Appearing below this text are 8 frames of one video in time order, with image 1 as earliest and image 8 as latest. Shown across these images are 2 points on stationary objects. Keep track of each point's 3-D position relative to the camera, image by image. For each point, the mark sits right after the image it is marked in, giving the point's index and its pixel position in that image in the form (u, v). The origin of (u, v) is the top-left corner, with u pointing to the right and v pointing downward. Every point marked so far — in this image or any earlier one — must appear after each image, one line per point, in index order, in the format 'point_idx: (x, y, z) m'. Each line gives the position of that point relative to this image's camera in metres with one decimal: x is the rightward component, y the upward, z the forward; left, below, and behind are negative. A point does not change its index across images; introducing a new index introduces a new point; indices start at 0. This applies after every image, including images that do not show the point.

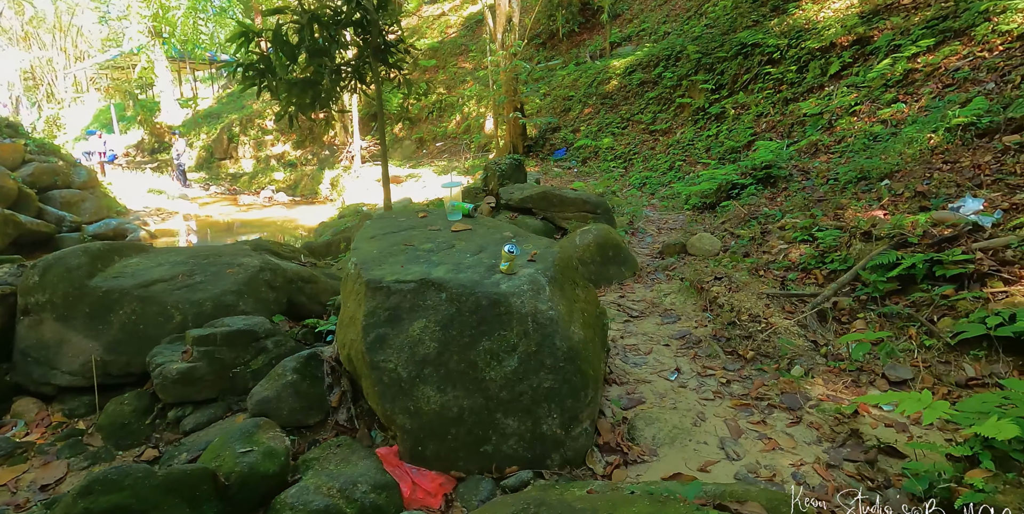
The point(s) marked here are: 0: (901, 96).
0: (+5.8, +2.4, +8.7) m
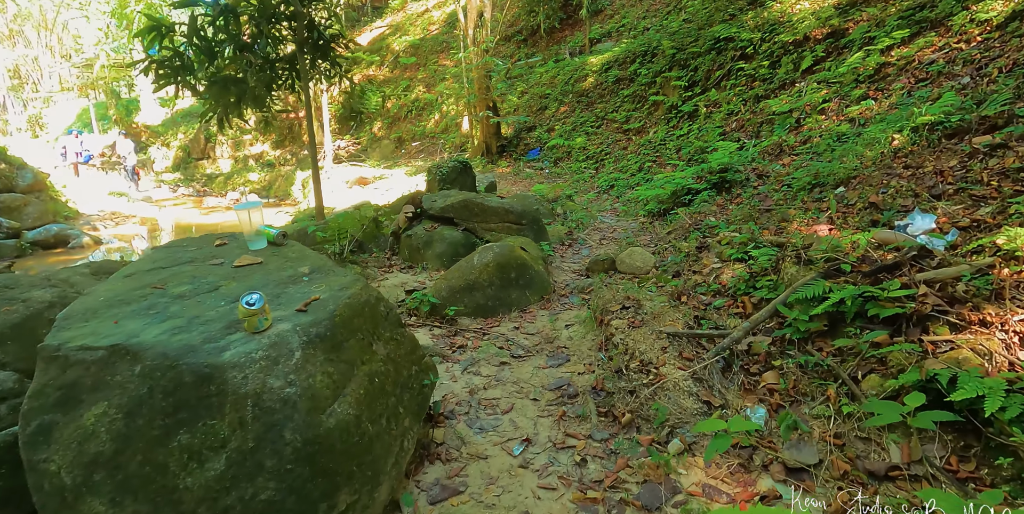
0: (+4.9, +2.2, +7.9) m
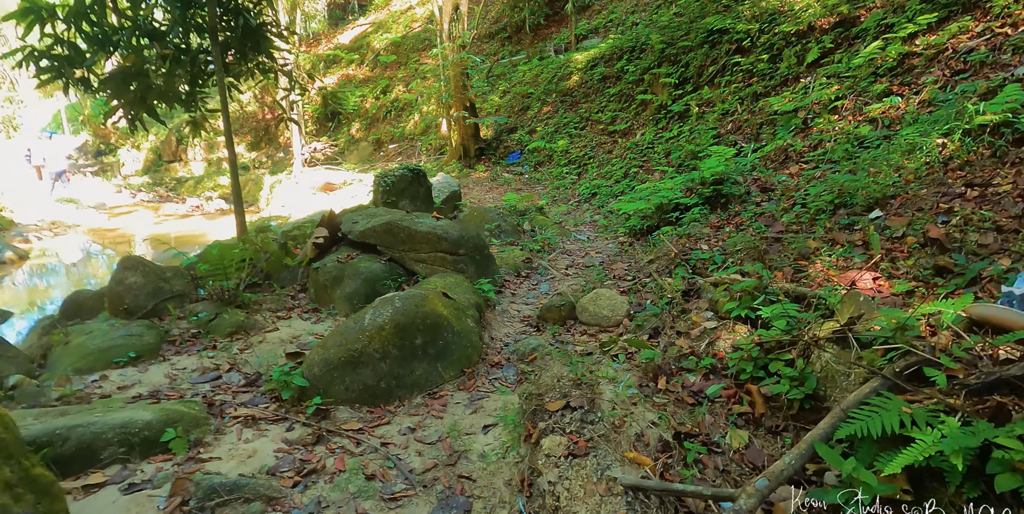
0: (+4.4, +1.9, +6.6) m
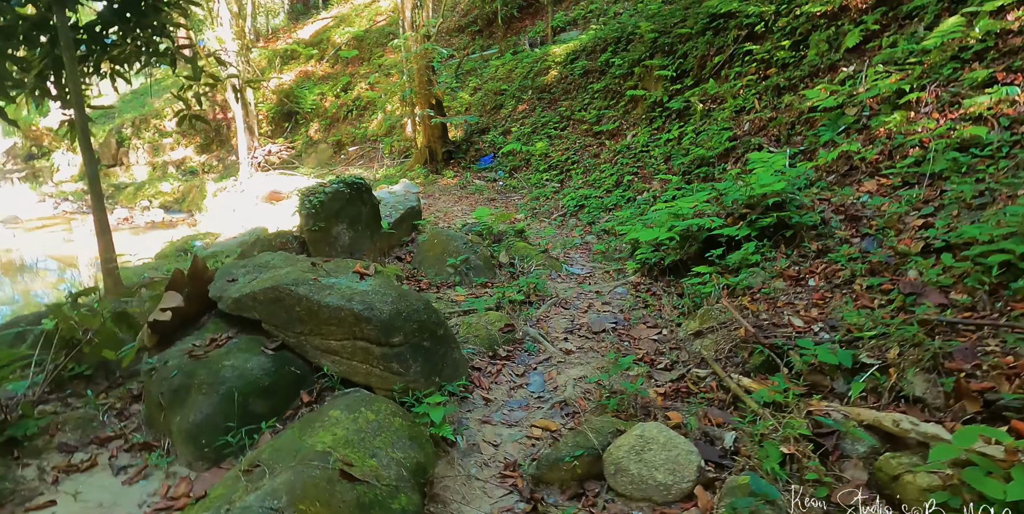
0: (+4.1, +1.5, +4.9) m
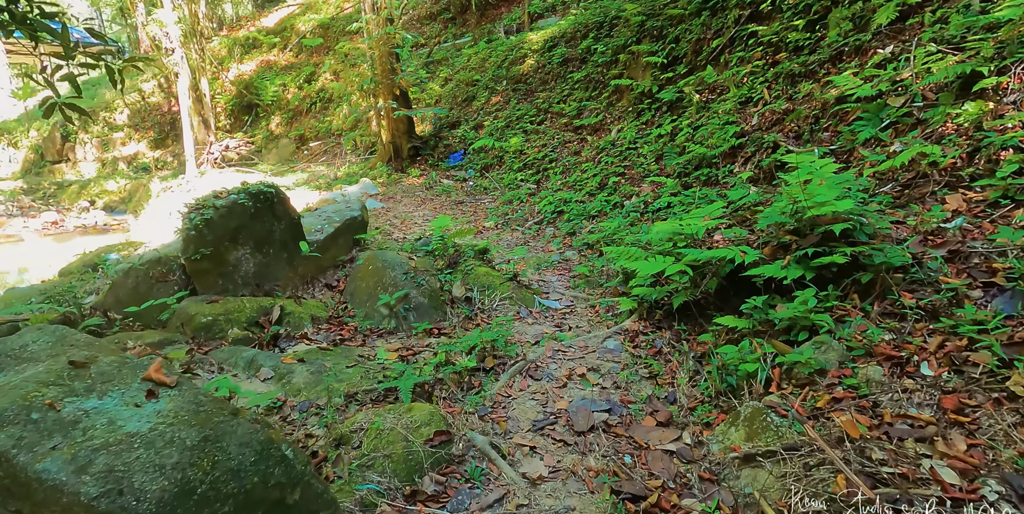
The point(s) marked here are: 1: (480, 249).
0: (+3.8, +1.3, +3.7) m
1: (-0.3, 0.0, +5.6) m
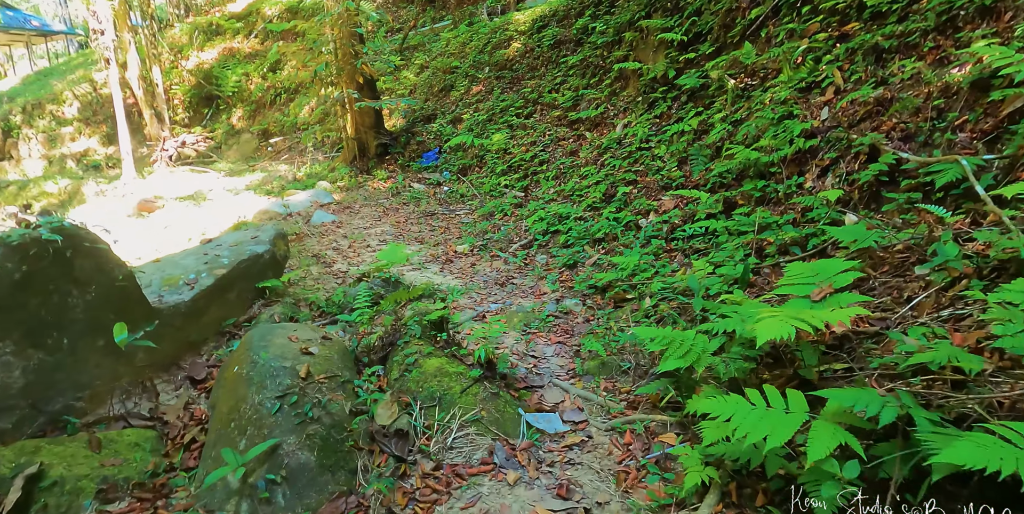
0: (+3.7, +0.9, +1.8) m
1: (-0.5, -0.4, +3.7) m
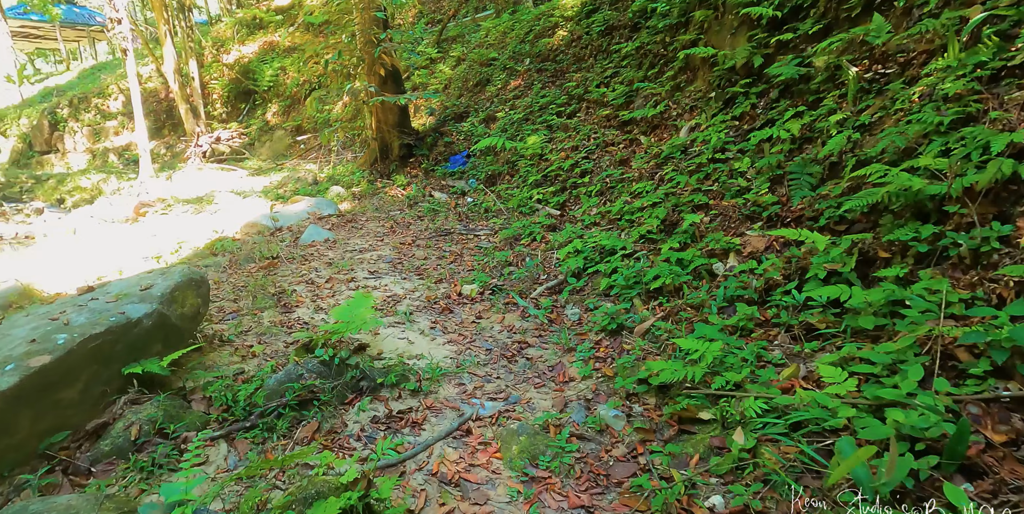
0: (+3.5, +0.4, -0.1) m
1: (-0.5, -0.8, +2.1) m
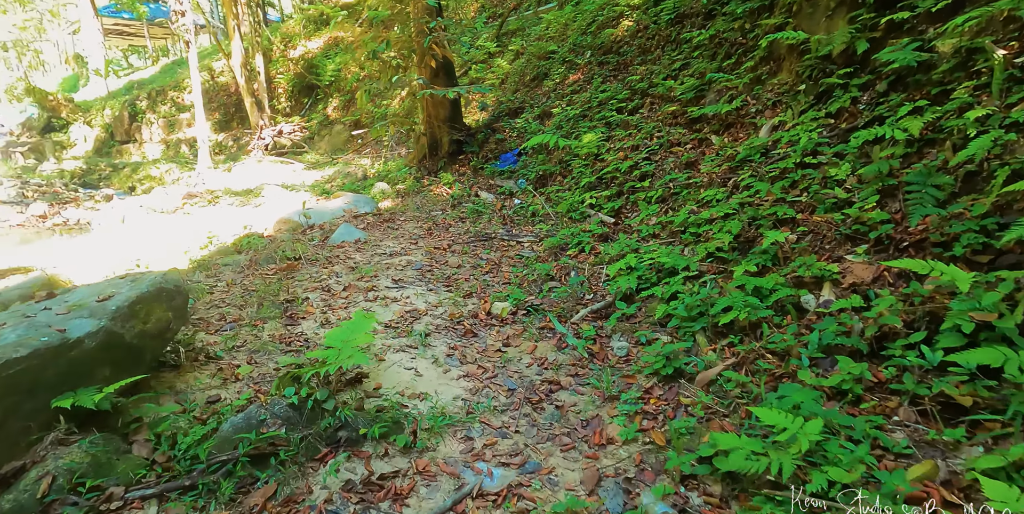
0: (+3.2, +0.1, -1.2) m
1: (-0.6, -0.9, +1.4) m
